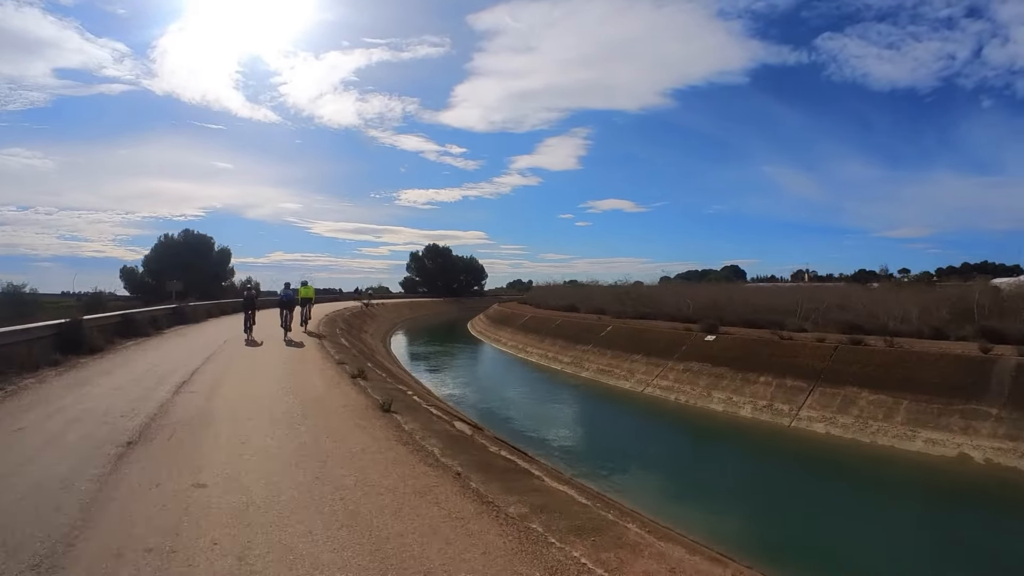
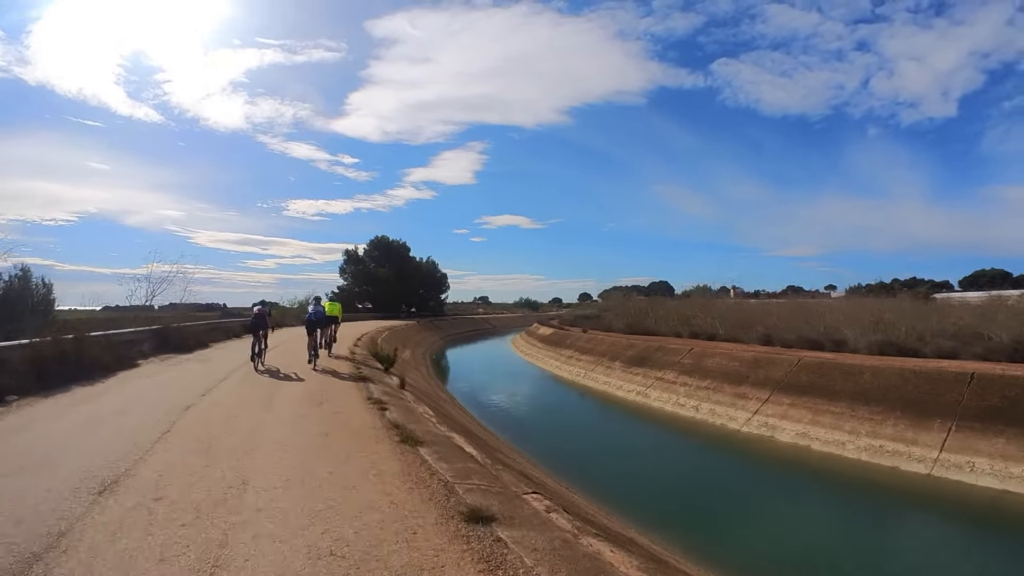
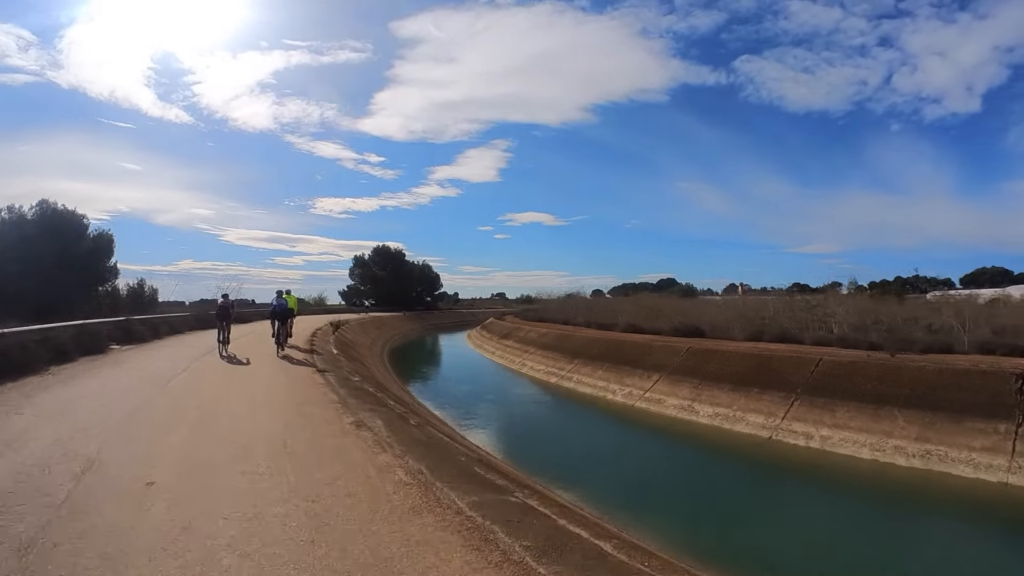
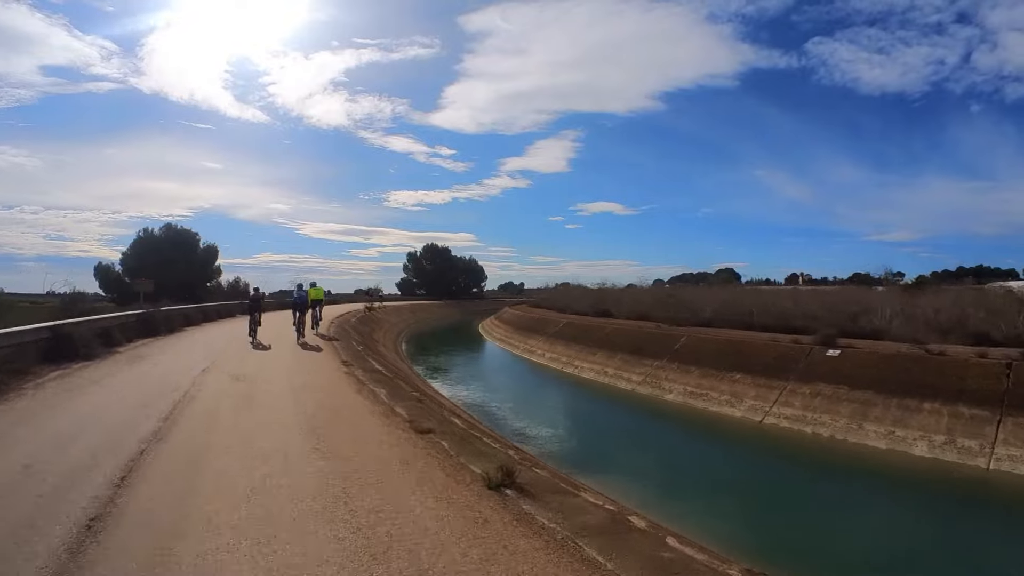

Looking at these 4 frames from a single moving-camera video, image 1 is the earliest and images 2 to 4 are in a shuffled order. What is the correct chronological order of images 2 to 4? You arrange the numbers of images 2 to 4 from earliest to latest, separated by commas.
4, 3, 2
